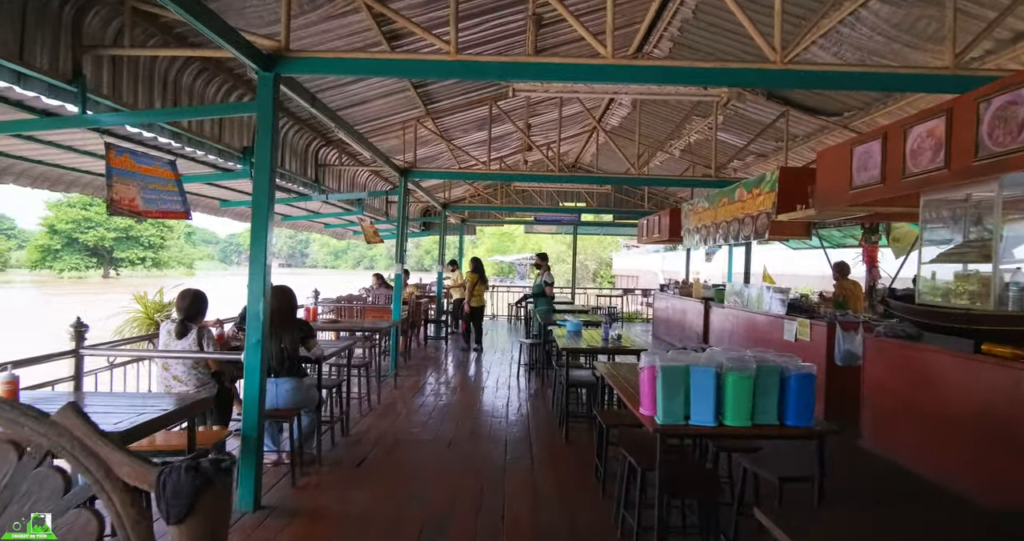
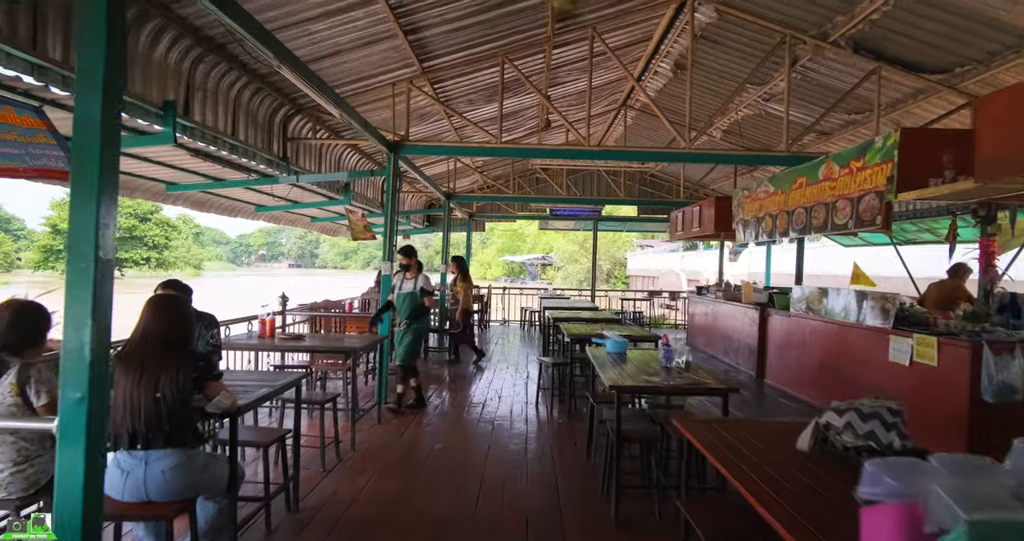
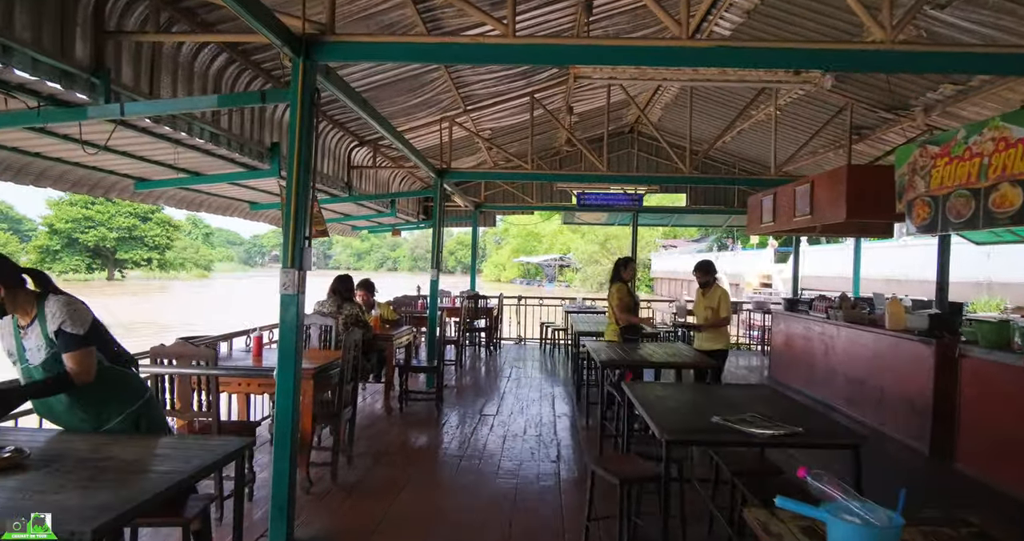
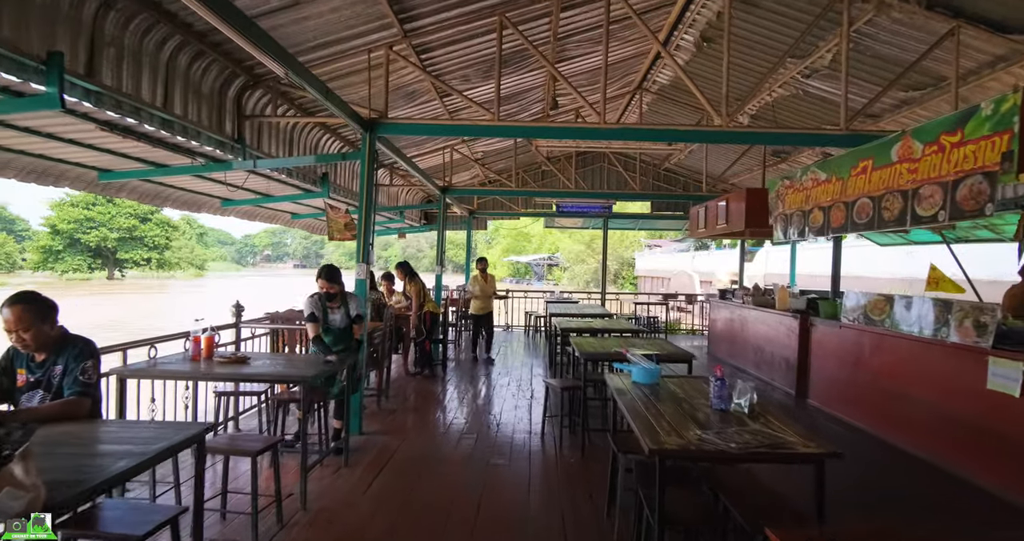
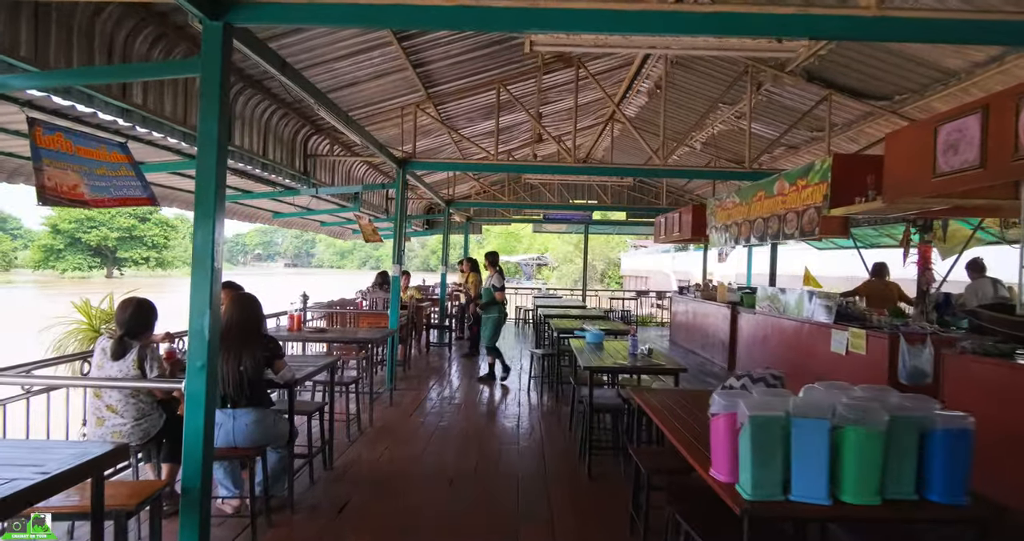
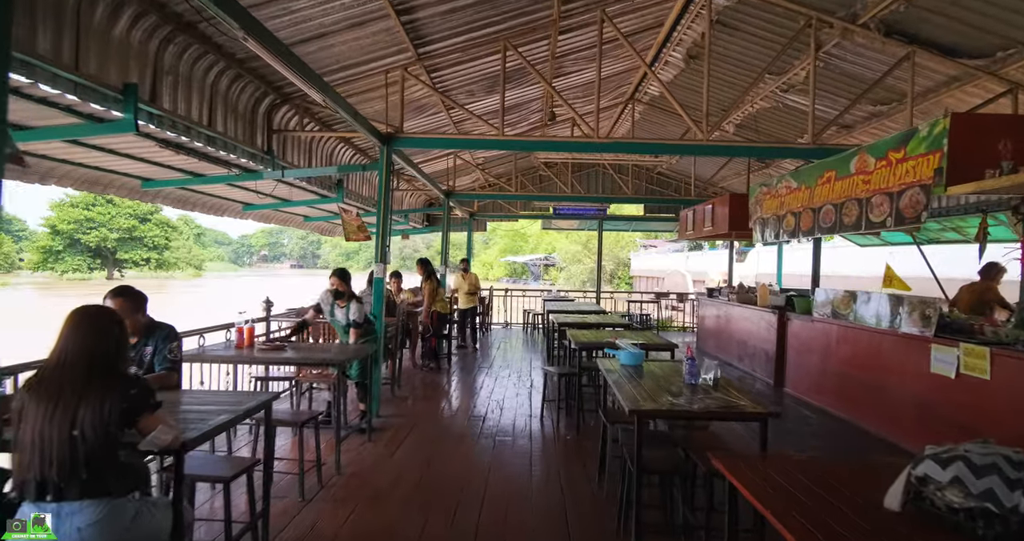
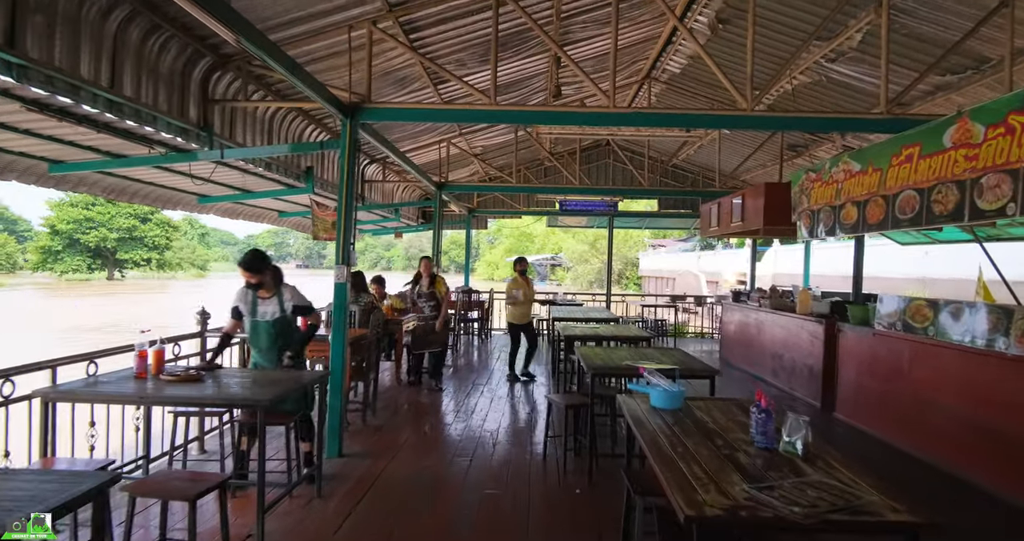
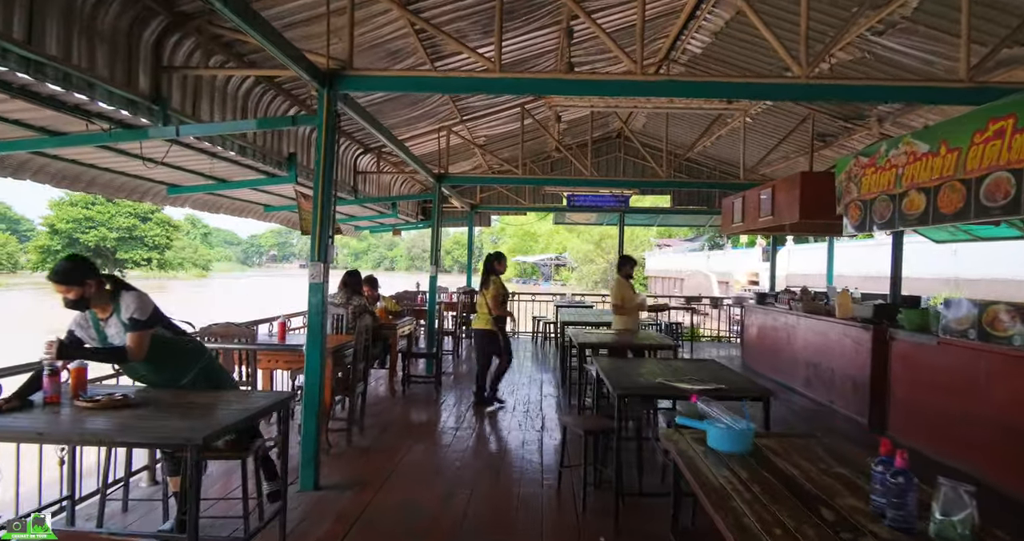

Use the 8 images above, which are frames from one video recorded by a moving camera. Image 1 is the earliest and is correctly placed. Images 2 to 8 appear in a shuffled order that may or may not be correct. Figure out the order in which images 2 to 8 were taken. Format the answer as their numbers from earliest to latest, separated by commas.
5, 2, 6, 4, 7, 8, 3
